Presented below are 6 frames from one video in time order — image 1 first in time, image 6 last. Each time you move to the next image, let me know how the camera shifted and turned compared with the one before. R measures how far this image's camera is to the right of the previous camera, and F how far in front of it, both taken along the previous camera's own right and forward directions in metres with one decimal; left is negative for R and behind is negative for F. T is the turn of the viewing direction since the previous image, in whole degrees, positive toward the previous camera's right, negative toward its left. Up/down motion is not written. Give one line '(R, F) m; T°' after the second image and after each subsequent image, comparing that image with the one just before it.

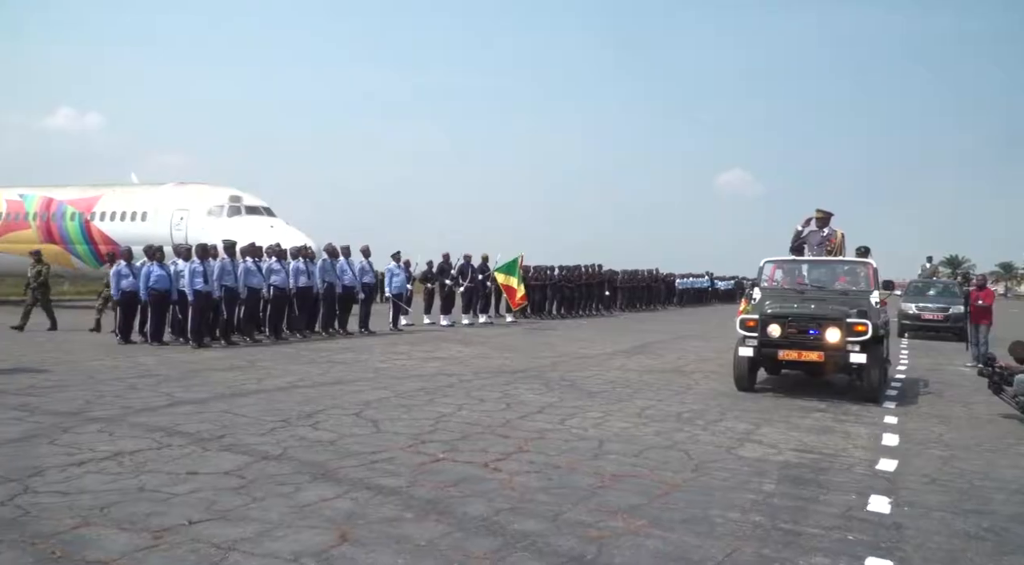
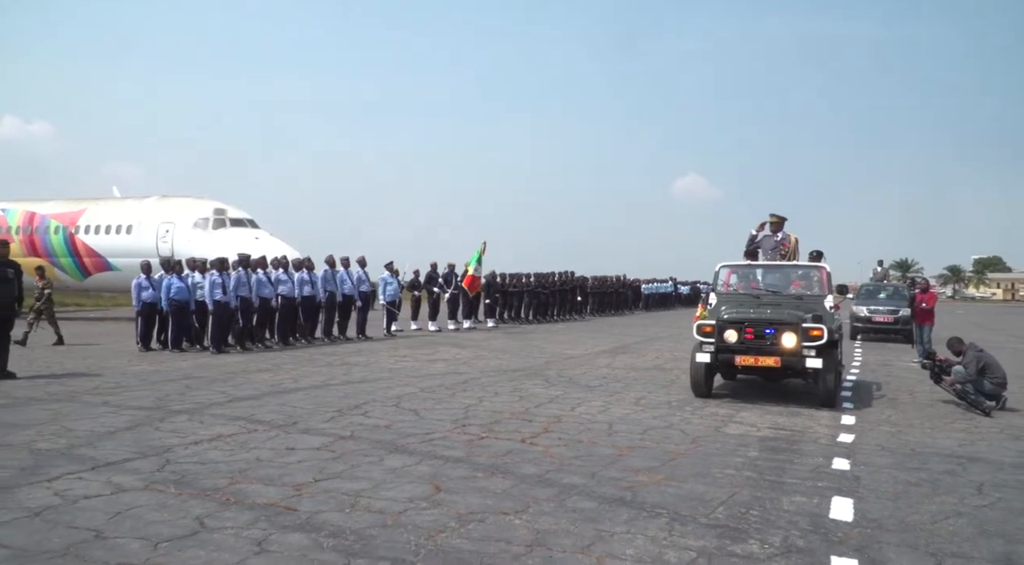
(-0.7, -1.3) m; +3°
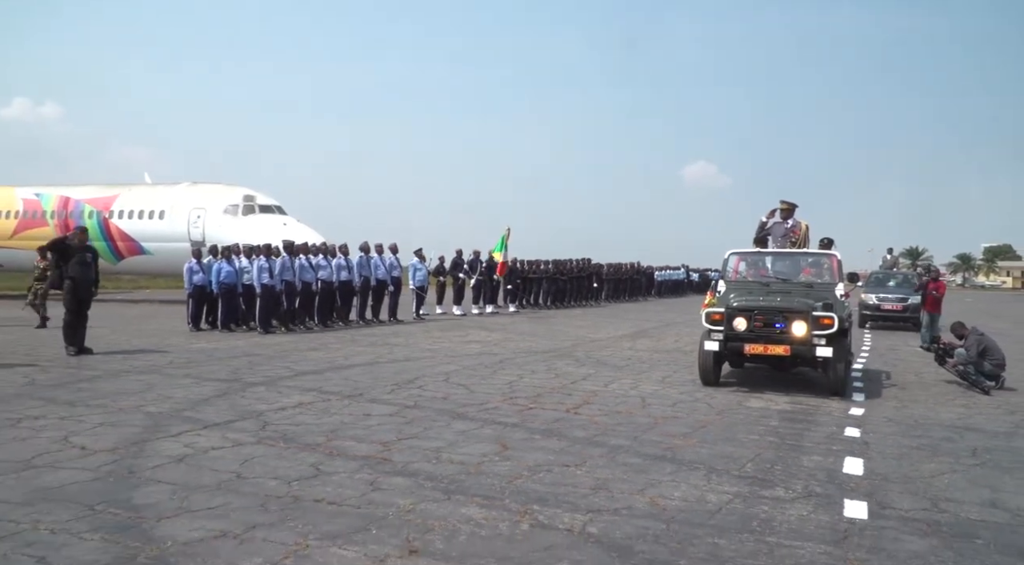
(-0.4, -0.9) m; -1°
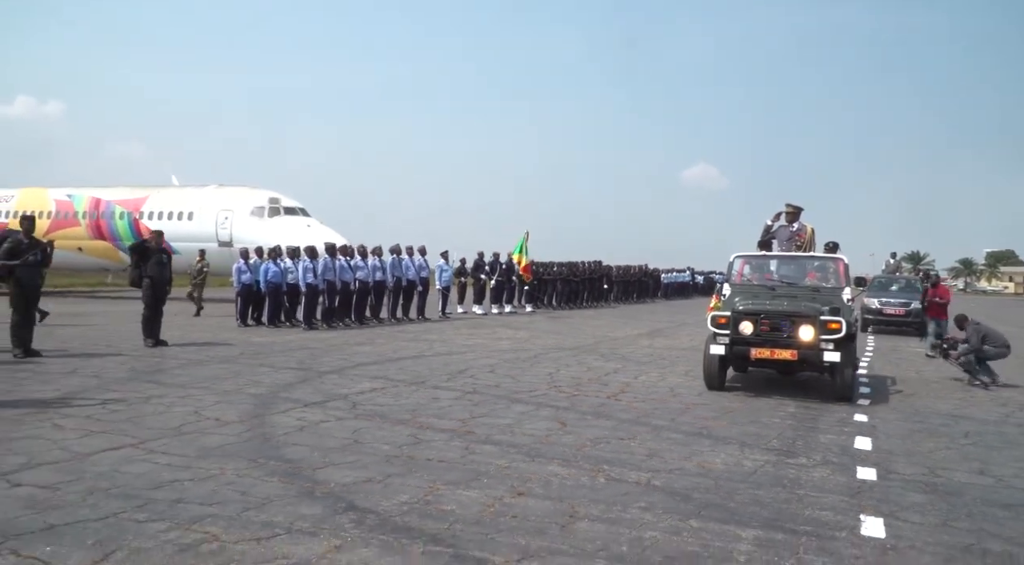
(-0.6, -1.1) m; 0°
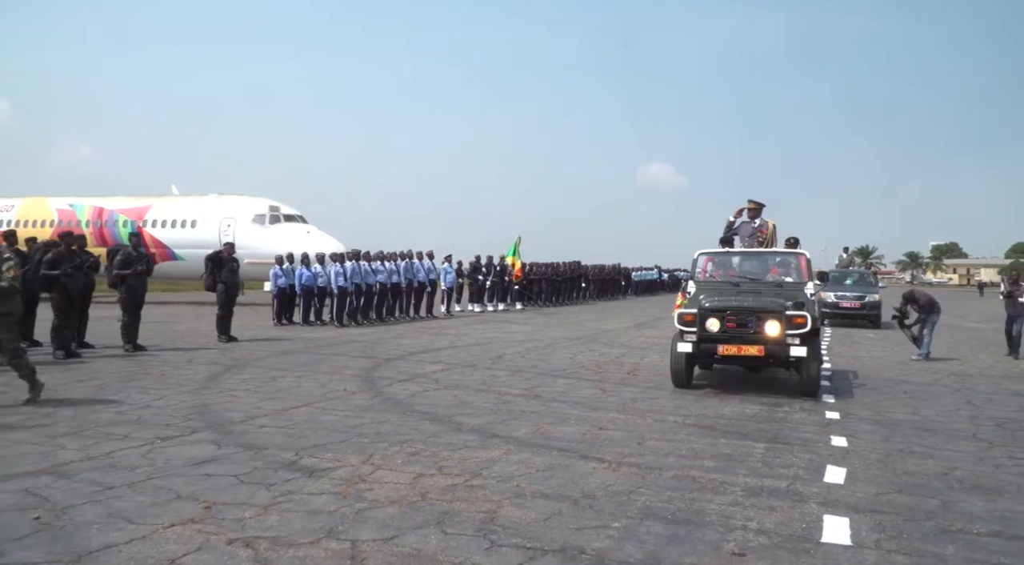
(-1.1, -2.2) m; +3°
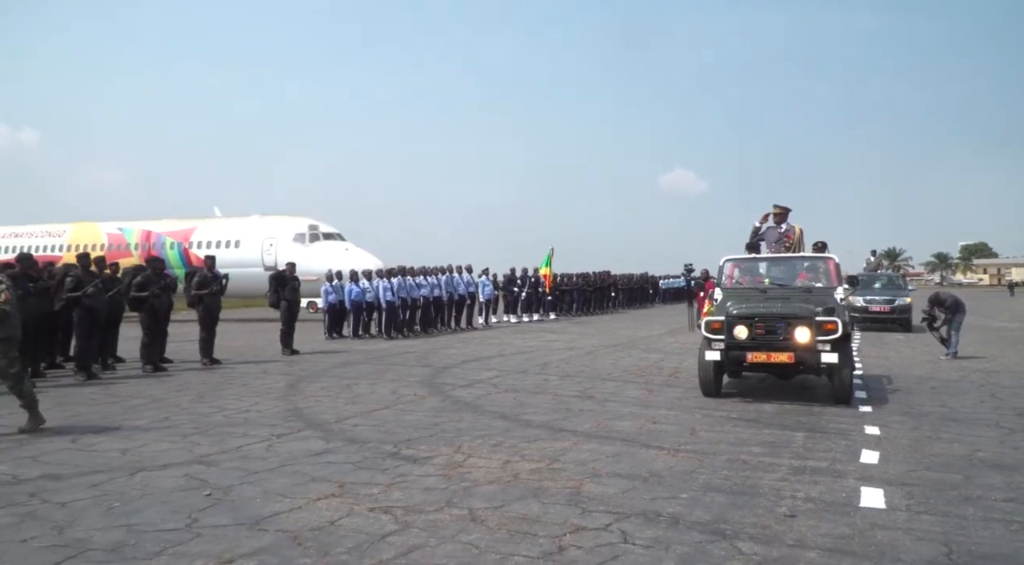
(-0.4, -0.9) m; -2°
